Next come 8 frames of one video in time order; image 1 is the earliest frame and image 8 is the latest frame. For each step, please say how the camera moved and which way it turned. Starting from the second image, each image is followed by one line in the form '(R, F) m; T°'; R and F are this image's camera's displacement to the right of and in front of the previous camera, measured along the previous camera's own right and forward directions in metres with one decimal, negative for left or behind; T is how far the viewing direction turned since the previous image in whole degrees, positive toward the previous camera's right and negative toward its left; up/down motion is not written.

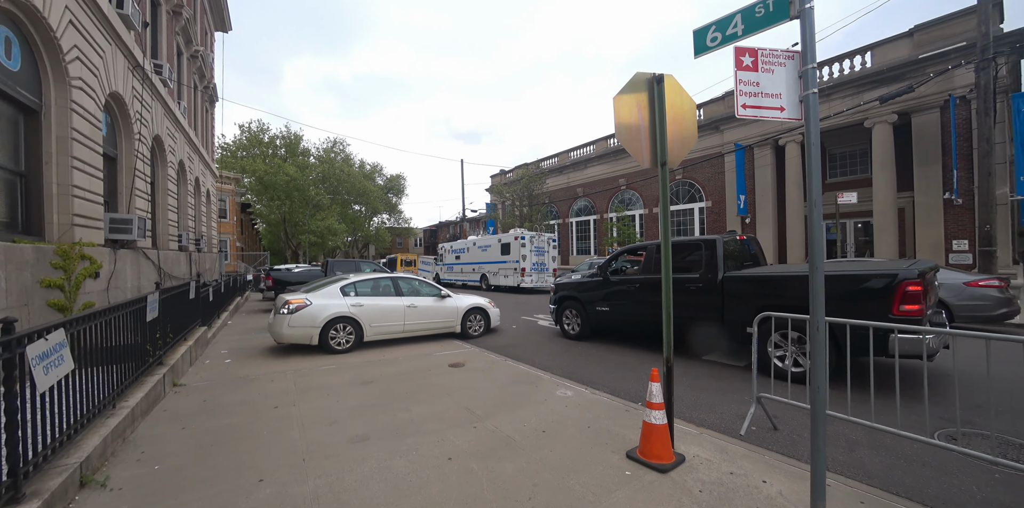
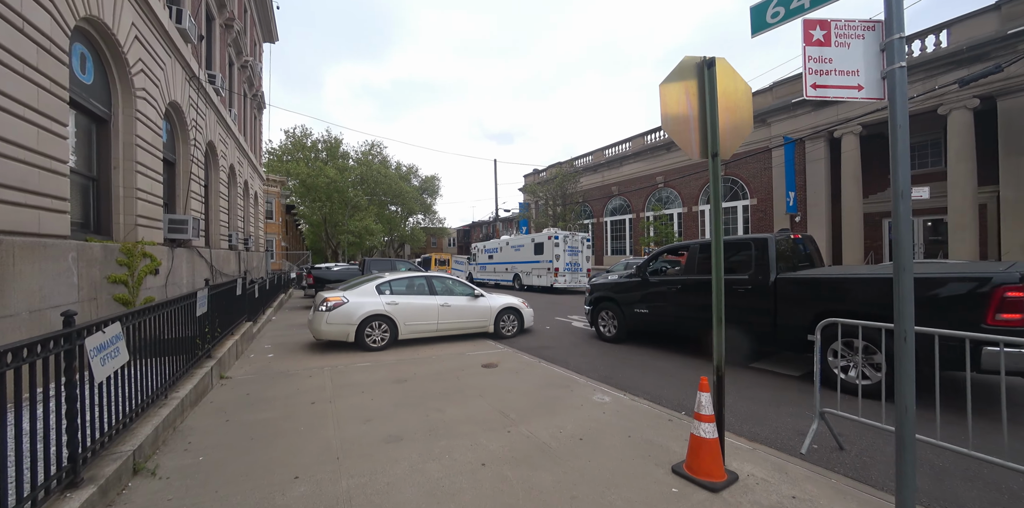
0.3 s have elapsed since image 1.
(0.0, +0.1) m; -5°
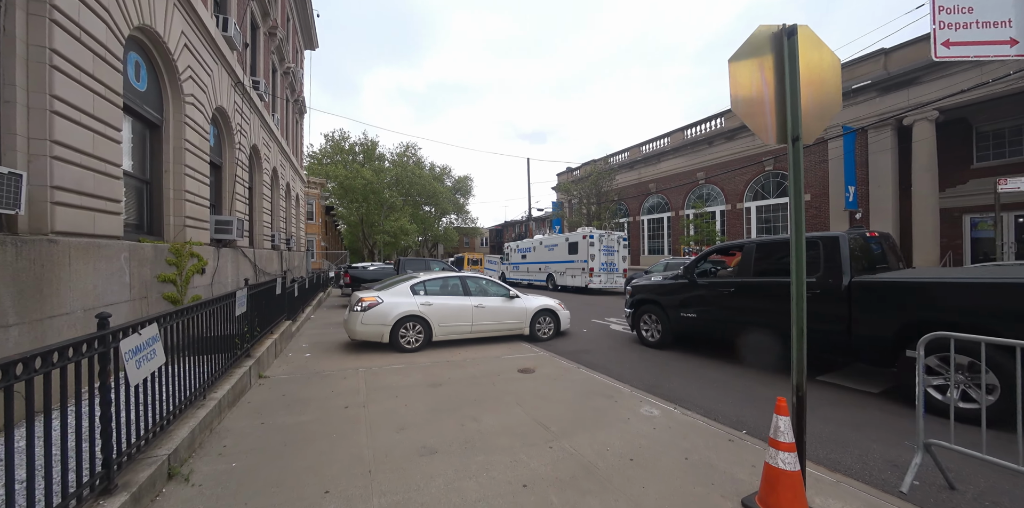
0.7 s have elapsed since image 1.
(-0.1, +0.3) m; -5°
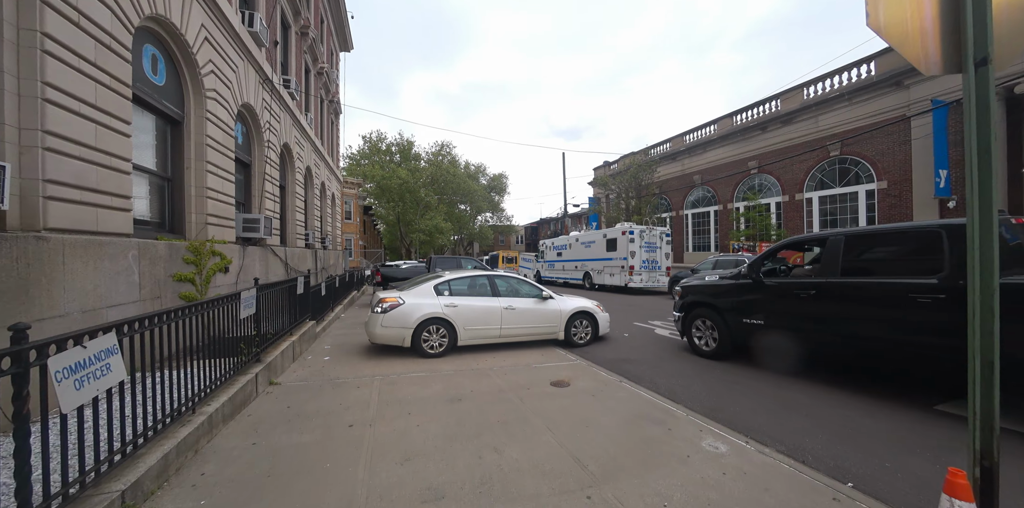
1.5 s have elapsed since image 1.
(+0.1, +0.7) m; -6°
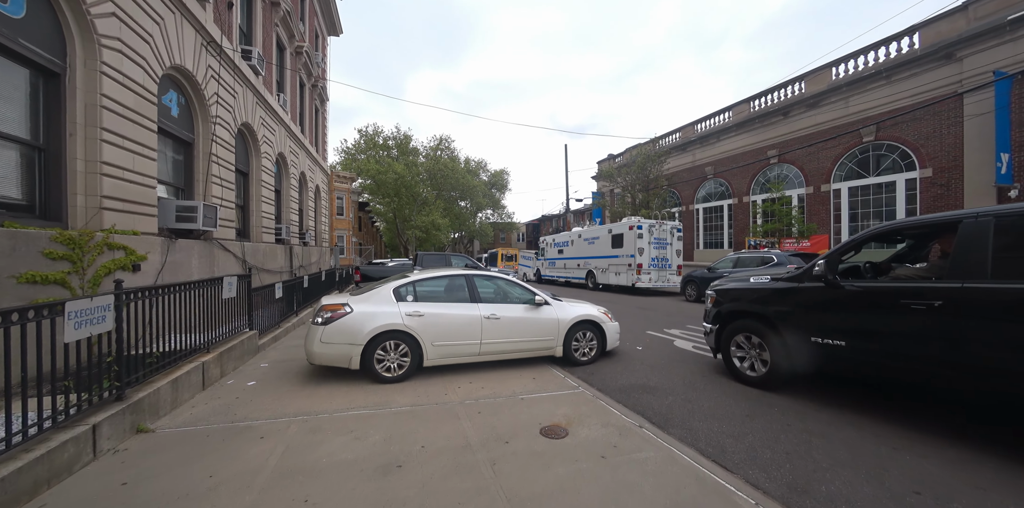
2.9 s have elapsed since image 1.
(+0.3, +1.5) m; 0°
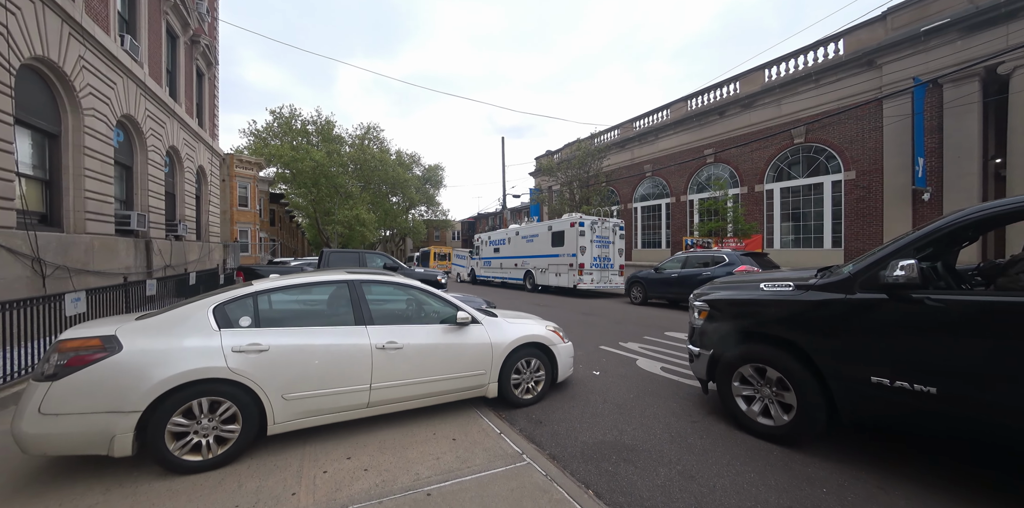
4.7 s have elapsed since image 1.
(+0.3, +1.8) m; +10°
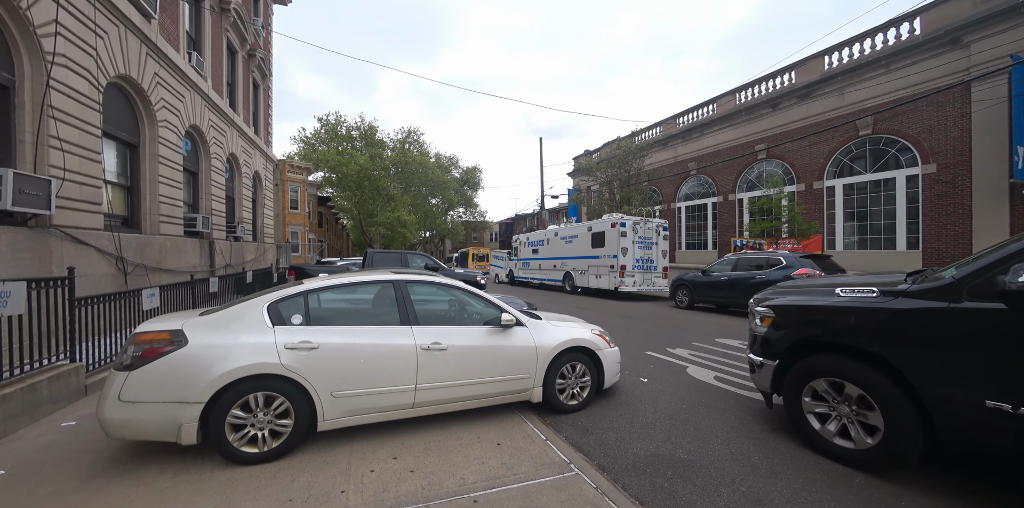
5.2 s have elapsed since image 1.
(-0.1, +0.1) m; -6°
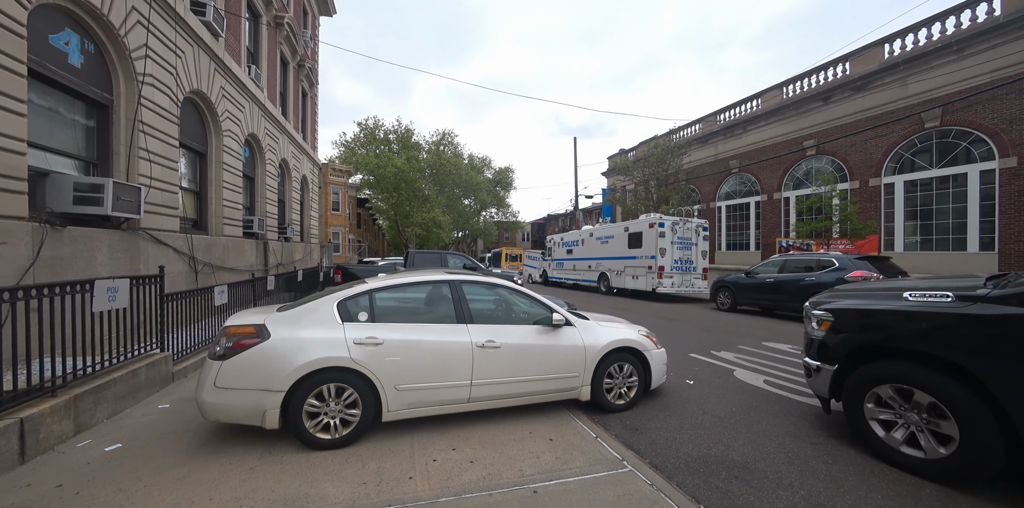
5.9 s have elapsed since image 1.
(-0.2, -0.1) m; -5°
